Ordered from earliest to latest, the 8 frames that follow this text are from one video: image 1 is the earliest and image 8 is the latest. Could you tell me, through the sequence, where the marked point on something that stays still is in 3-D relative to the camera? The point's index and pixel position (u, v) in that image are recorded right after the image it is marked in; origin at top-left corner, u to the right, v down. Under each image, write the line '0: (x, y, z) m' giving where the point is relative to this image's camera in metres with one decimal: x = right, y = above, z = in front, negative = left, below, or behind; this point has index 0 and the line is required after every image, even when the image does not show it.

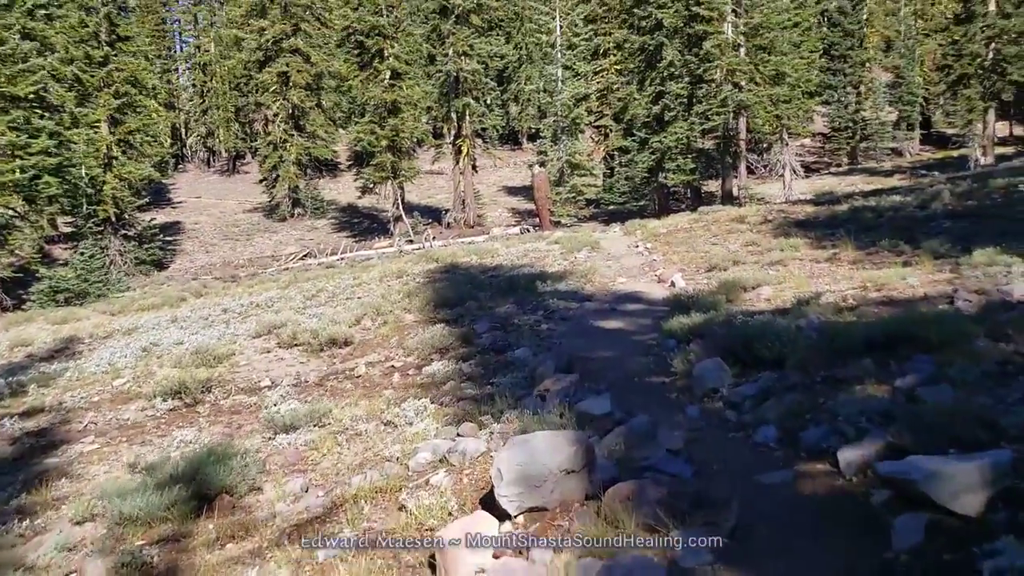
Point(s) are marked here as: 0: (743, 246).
0: (+3.0, +0.5, +10.7) m
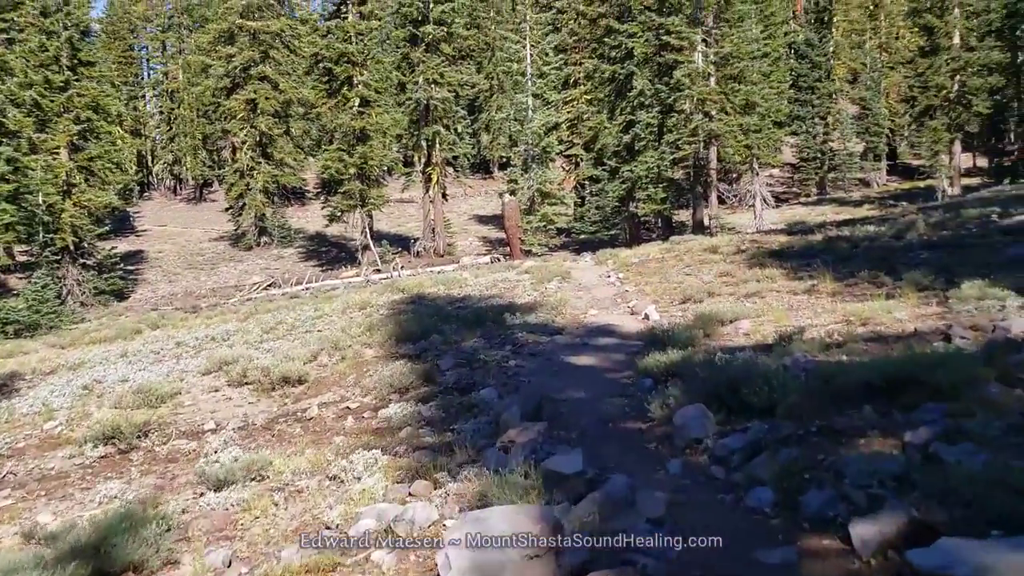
0: (+2.6, +0.1, +10.4) m
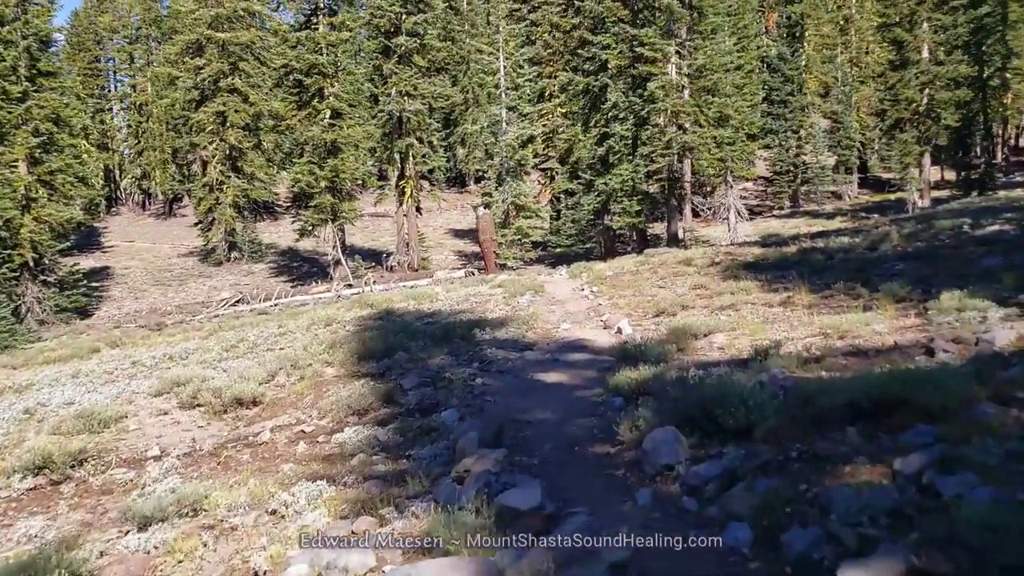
0: (+2.2, 0.0, +10.2) m
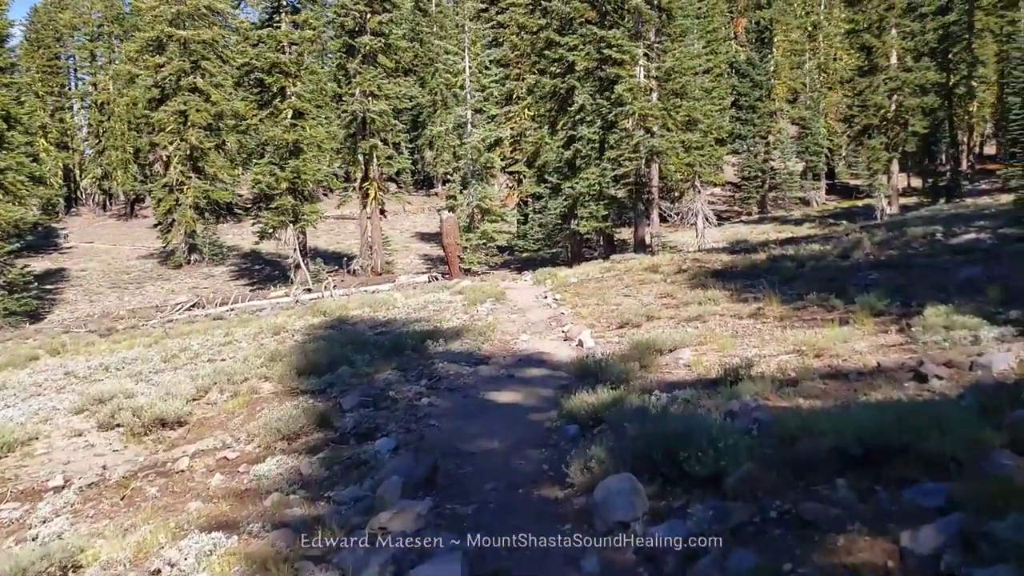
0: (+1.7, -0.1, +9.7) m
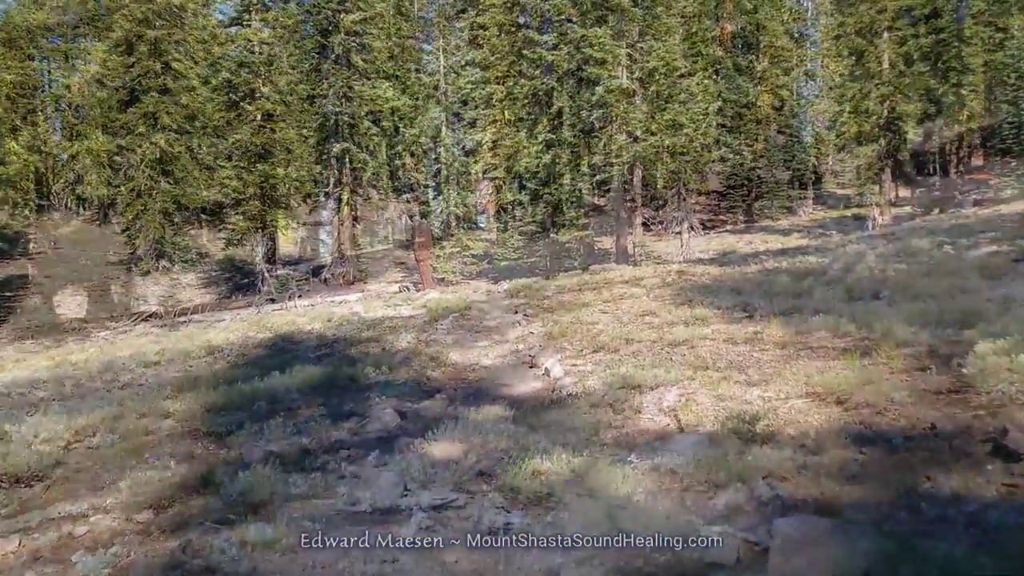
0: (+1.3, -0.3, +8.5) m
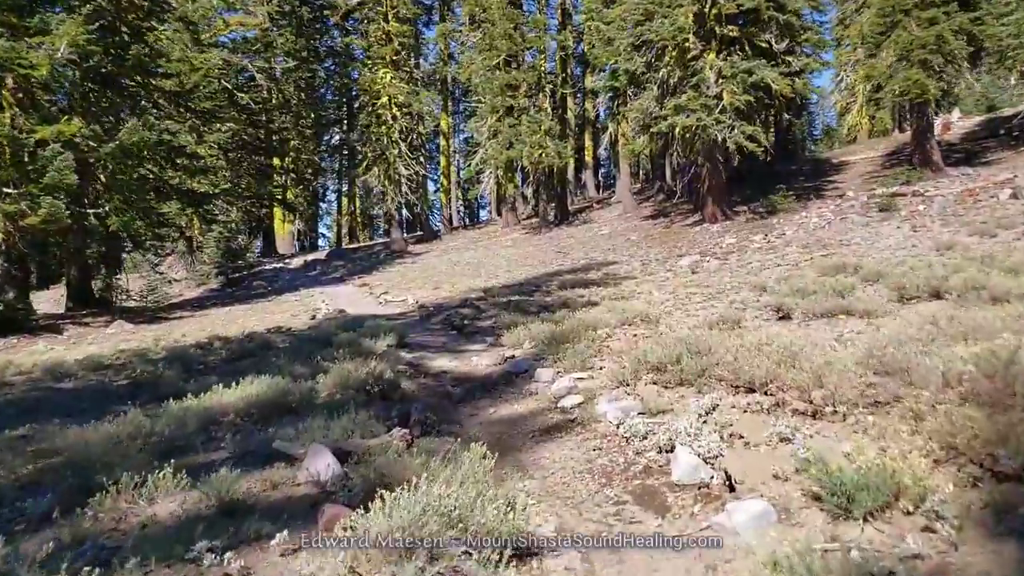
0: (+1.3, -0.3, +7.4) m
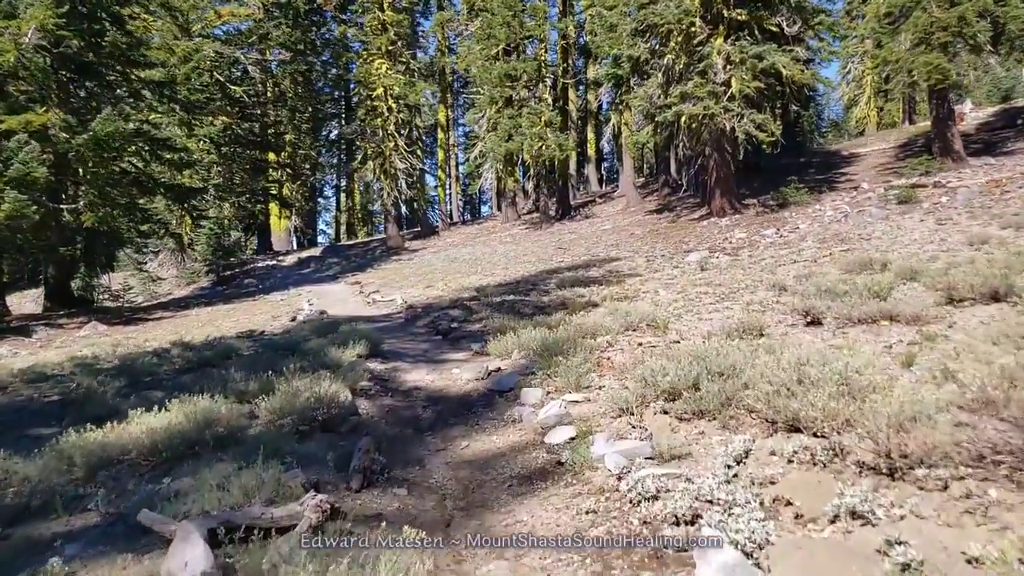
0: (+1.2, -0.3, +6.4) m
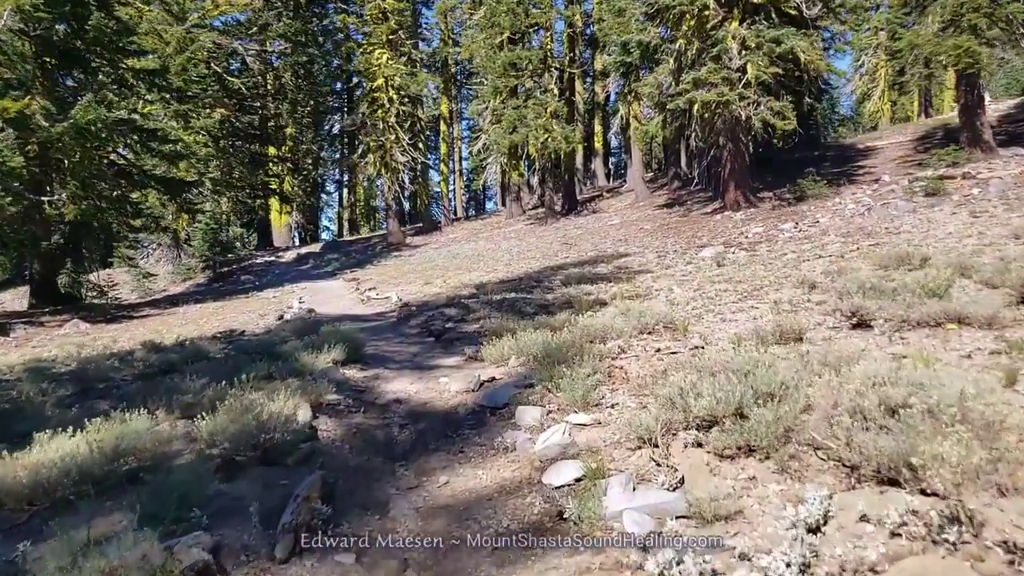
0: (+1.1, -0.3, +5.5) m
